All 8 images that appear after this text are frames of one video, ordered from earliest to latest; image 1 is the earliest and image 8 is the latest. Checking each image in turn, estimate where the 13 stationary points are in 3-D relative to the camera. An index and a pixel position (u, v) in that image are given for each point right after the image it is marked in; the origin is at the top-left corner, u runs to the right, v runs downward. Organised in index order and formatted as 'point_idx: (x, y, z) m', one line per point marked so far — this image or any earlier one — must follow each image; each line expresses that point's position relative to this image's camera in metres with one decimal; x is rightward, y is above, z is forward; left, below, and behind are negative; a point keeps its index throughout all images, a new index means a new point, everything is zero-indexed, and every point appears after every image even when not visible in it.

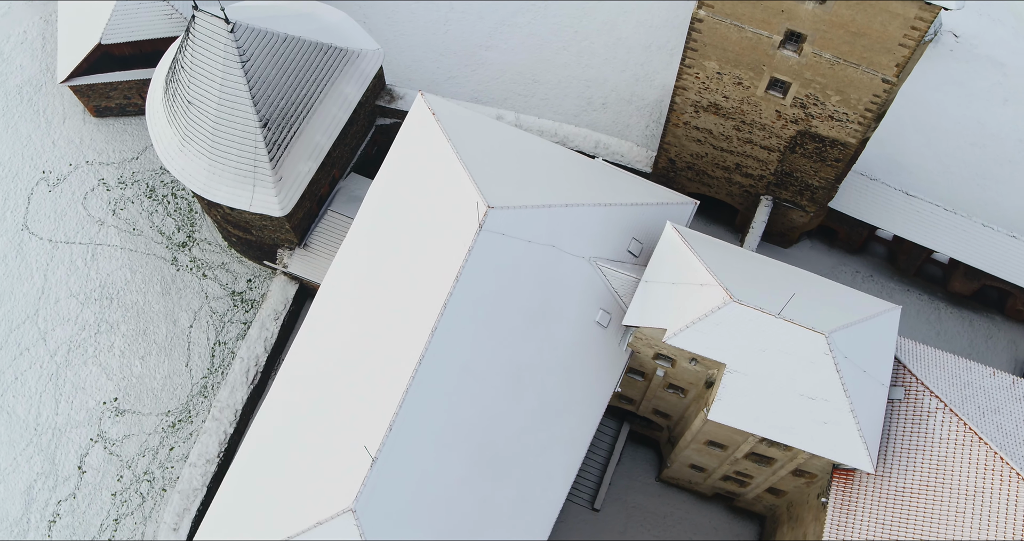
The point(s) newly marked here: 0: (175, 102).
0: (-5.0, +2.5, +18.0) m
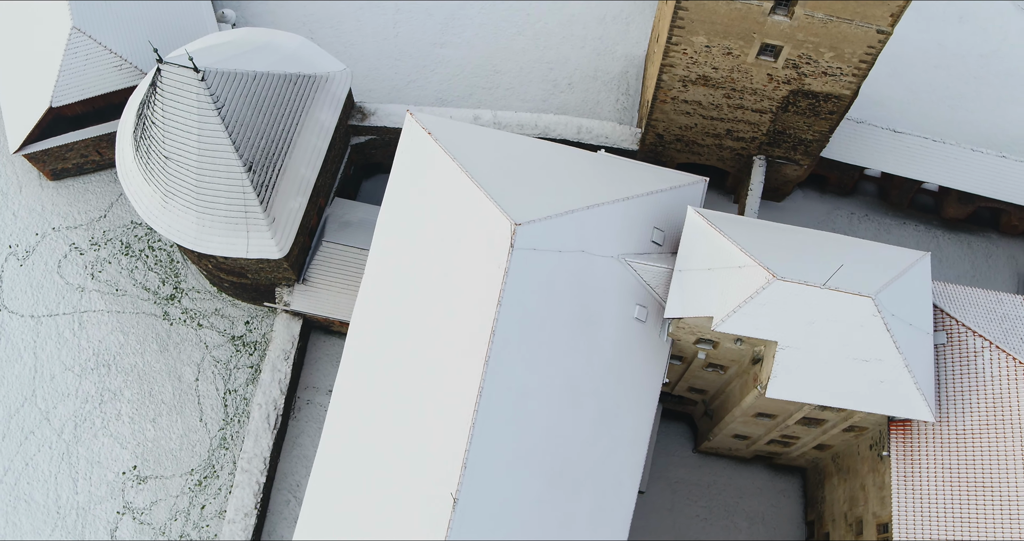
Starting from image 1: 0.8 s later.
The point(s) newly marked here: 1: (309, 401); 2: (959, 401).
0: (-5.2, +1.6, +17.3) m
1: (-3.2, -2.1, +19.3) m
2: (+5.3, -1.6, +14.4) m
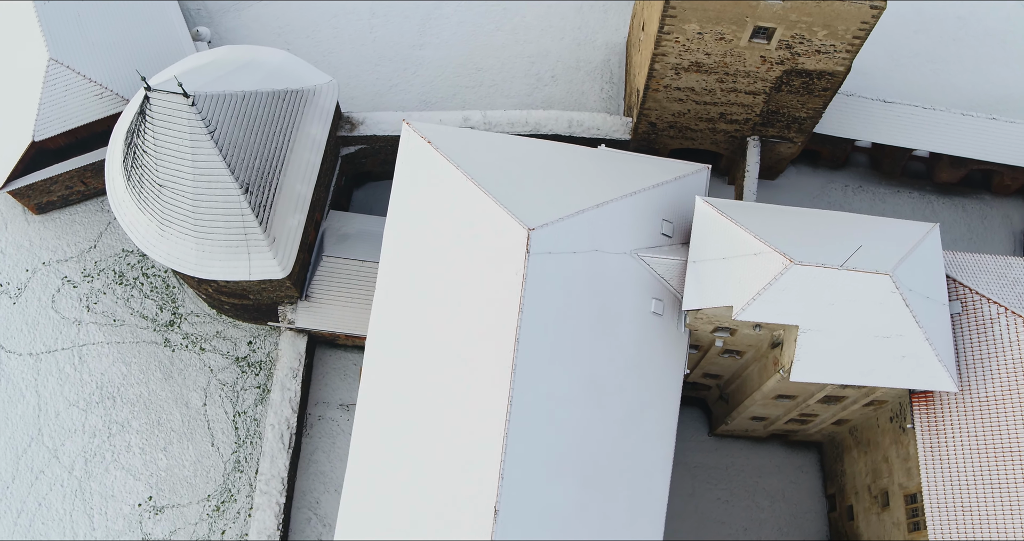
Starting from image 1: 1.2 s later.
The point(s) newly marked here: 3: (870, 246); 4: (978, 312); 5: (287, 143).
0: (-5.2, +1.2, +17.0) m
1: (-3.0, -2.3, +19.2) m
2: (+5.6, -1.2, +14.5) m
3: (+4.2, +0.3, +14.2) m
4: (+5.7, -0.5, +14.7) m
5: (-3.3, +1.9, +17.6) m
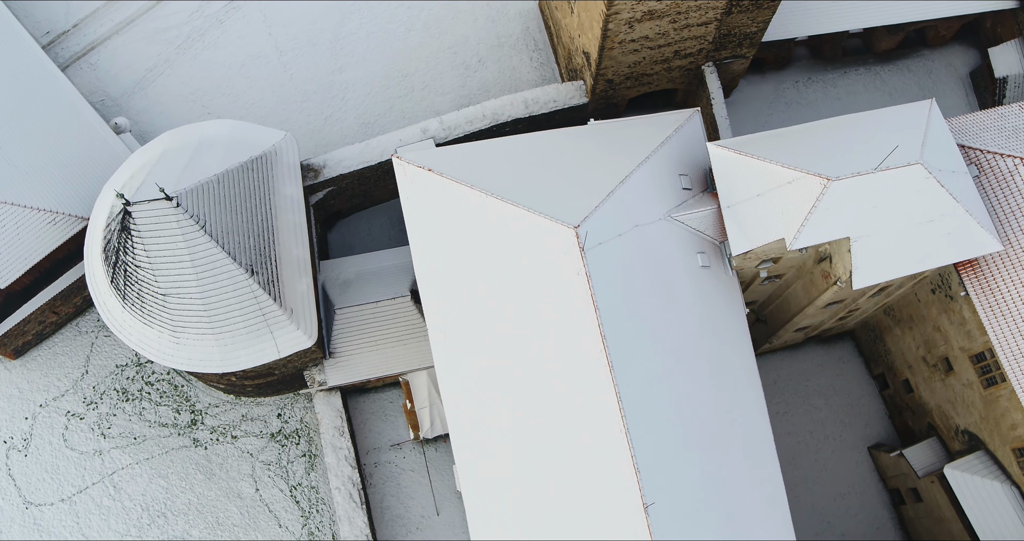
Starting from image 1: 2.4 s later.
0: (-5.0, -0.4, +16.4) m
1: (-2.1, -3.0, +18.9) m
2: (+6.3, +0.6, +15.1) m
3: (+4.5, +1.6, +14.5) m
4: (+6.1, +1.3, +15.3) m
5: (-3.4, +0.8, +17.1) m
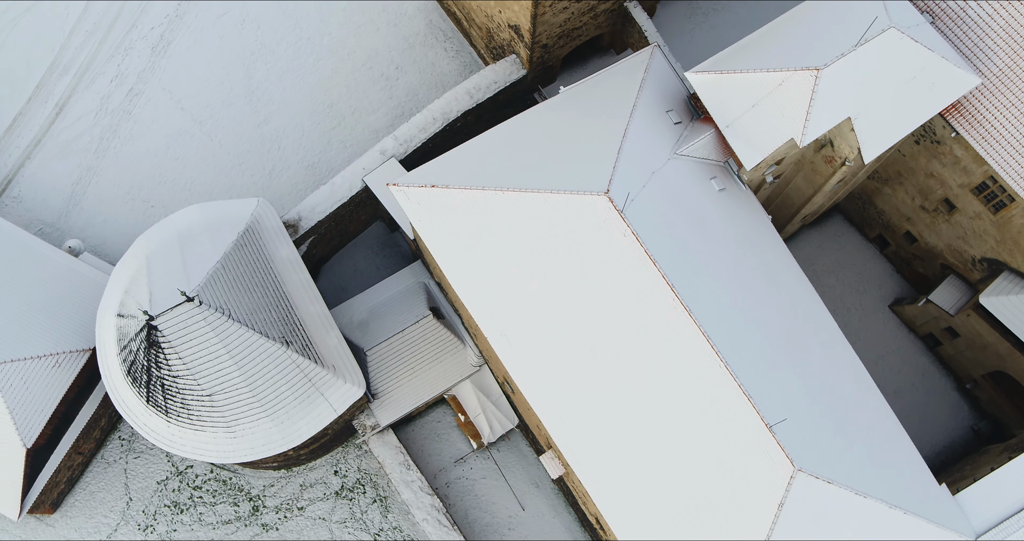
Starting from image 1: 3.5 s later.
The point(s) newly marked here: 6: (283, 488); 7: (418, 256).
0: (-4.2, -1.8, +15.9) m
1: (-1.0, -3.3, +18.9) m
2: (+6.1, +2.8, +15.8) m
3: (+4.3, +3.2, +15.0) m
4: (+5.8, +3.4, +15.9) m
5: (-3.3, -0.1, +16.7) m
6: (-3.6, -3.4, +19.1) m
7: (-1.5, +0.2, +19.1) m
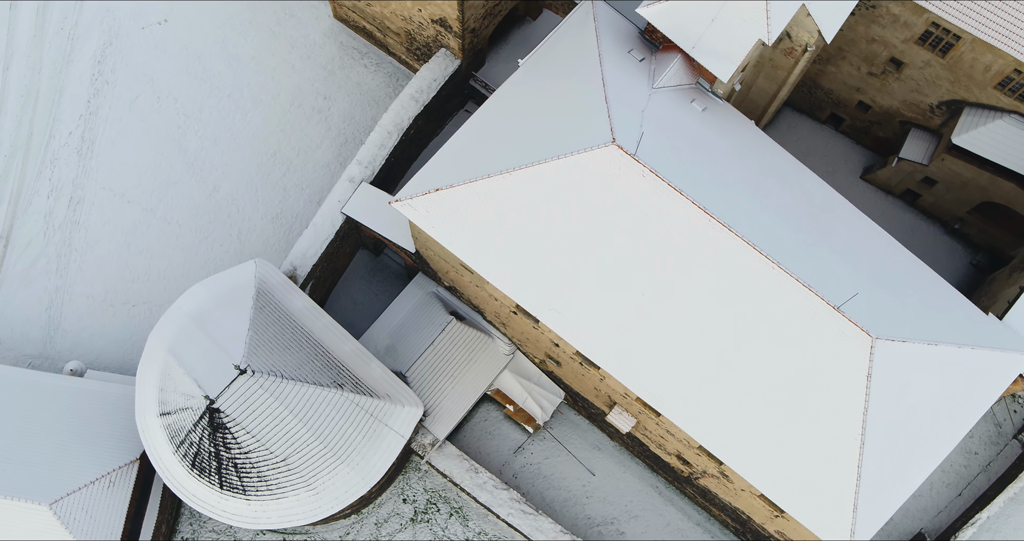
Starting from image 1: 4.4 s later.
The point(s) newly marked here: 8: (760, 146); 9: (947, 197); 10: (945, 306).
0: (-3.1, -2.7, +15.7) m
1: (+0.1, -3.2, +19.0) m
2: (+5.2, +4.9, +16.5) m
3: (+3.4, +4.7, +15.6) m
4: (+4.7, +5.3, +16.6) m
5: (-2.9, -0.8, +16.5) m
6: (-2.4, -4.1, +18.9) m
7: (-1.5, 0.0, +19.0) m
8: (+3.3, +1.6, +16.0) m
9: (+7.1, +1.2, +19.6) m
10: (+5.6, -0.5, +15.5) m
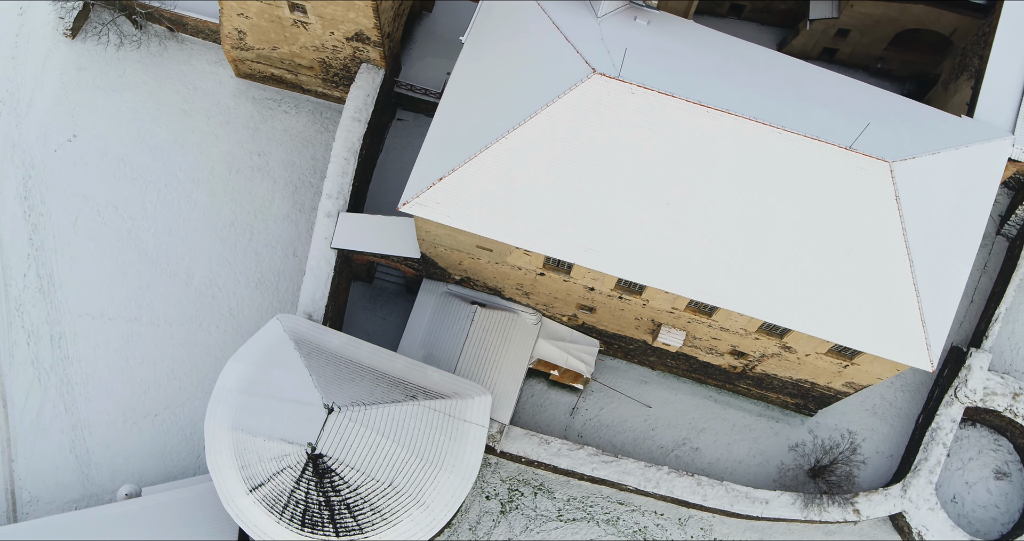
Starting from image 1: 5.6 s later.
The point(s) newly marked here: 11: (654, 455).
0: (-1.7, -3.1, +15.6) m
1: (+1.1, -2.6, +19.3) m
2: (+3.4, +6.9, +17.4) m
3: (+1.9, +6.1, +16.3) m
4: (+2.7, +7.1, +17.4) m
5: (-2.2, -1.2, +16.5) m
6: (-0.9, -4.3, +18.9) m
7: (-1.5, -0.1, +19.1) m
8: (+2.8, +3.2, +16.7) m
9: (+6.0, +4.0, +20.7) m
10: (+5.7, +2.1, +16.5) m
11: (+2.3, -3.0, +19.3) m
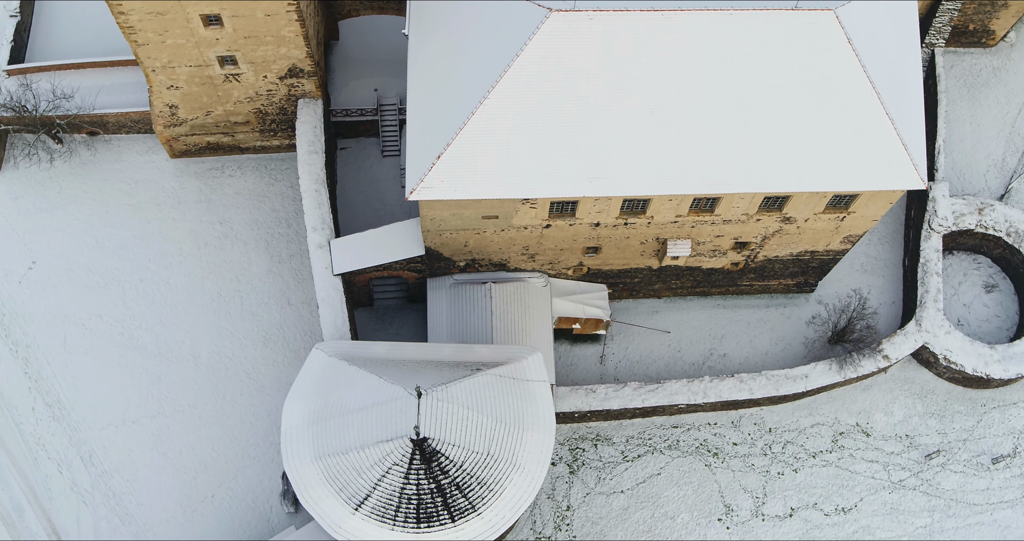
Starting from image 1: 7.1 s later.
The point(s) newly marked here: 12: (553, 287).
0: (-0.3, -2.8, +15.8) m
1: (+1.8, -1.7, +19.8) m
2: (+1.0, +8.2, +18.7) m
3: (0.0, +7.0, +17.3) m
4: (+0.3, +8.1, +18.6) m
5: (-1.5, -1.2, +16.7) m
6: (+0.5, -3.9, +19.2) m
7: (-1.5, -0.1, +19.5) m
8: (+1.7, +4.5, +17.8) m
9: (+4.1, +6.0, +22.1) m
10: (+4.8, +4.3, +17.8) m
11: (+3.0, -1.7, +20.0) m
12: (+0.7, -0.2, +19.6) m
